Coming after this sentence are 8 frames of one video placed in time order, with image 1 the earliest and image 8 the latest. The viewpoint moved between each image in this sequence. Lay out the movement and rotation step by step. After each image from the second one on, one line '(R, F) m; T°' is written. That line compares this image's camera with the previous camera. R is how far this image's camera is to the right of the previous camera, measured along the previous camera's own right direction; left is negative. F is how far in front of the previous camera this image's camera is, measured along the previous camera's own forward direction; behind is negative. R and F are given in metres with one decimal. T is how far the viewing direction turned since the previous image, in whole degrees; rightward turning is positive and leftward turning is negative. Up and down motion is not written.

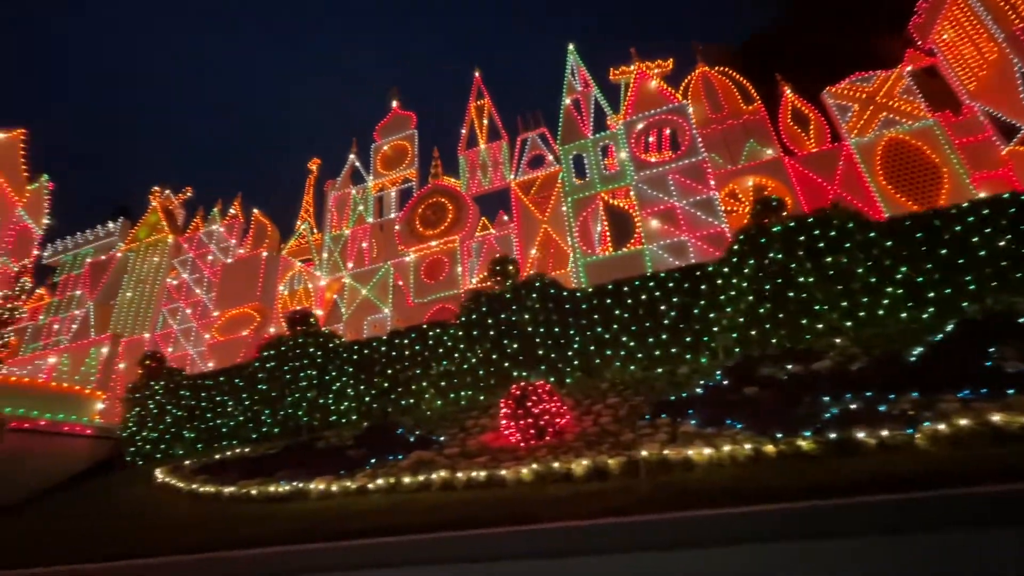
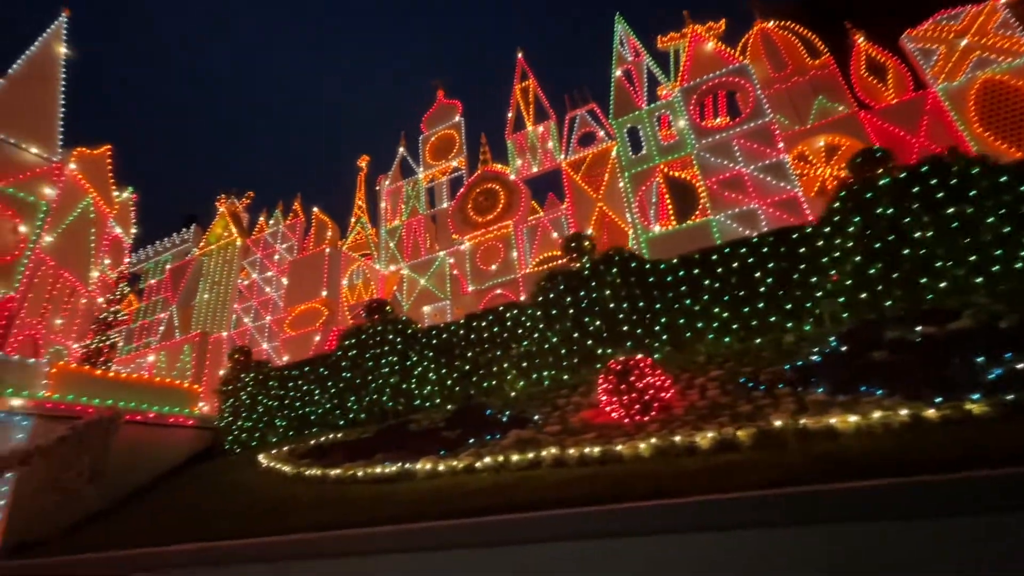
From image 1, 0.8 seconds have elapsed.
(-0.6, +0.1) m; -5°
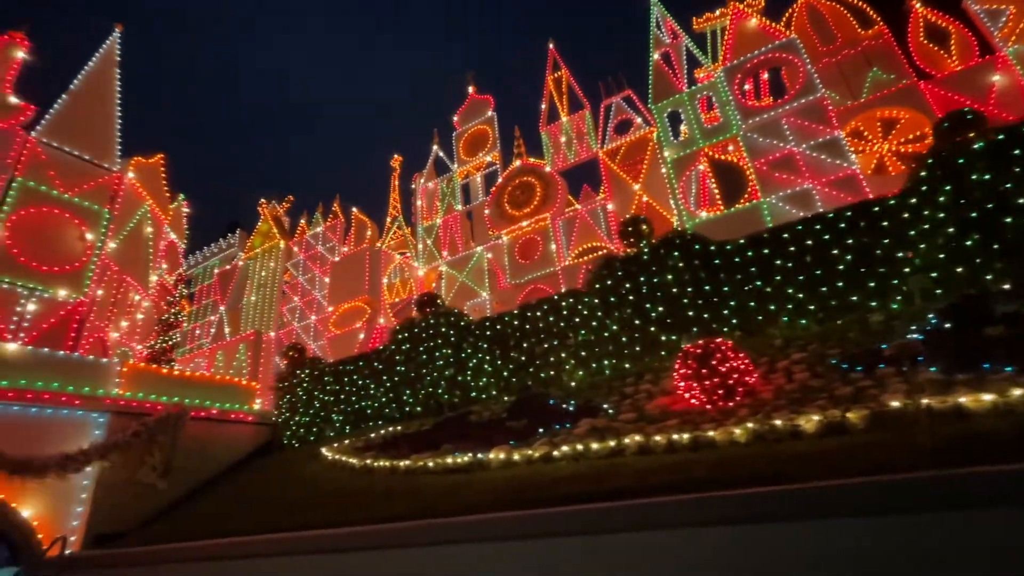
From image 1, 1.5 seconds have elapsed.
(-0.5, +0.2) m; -4°
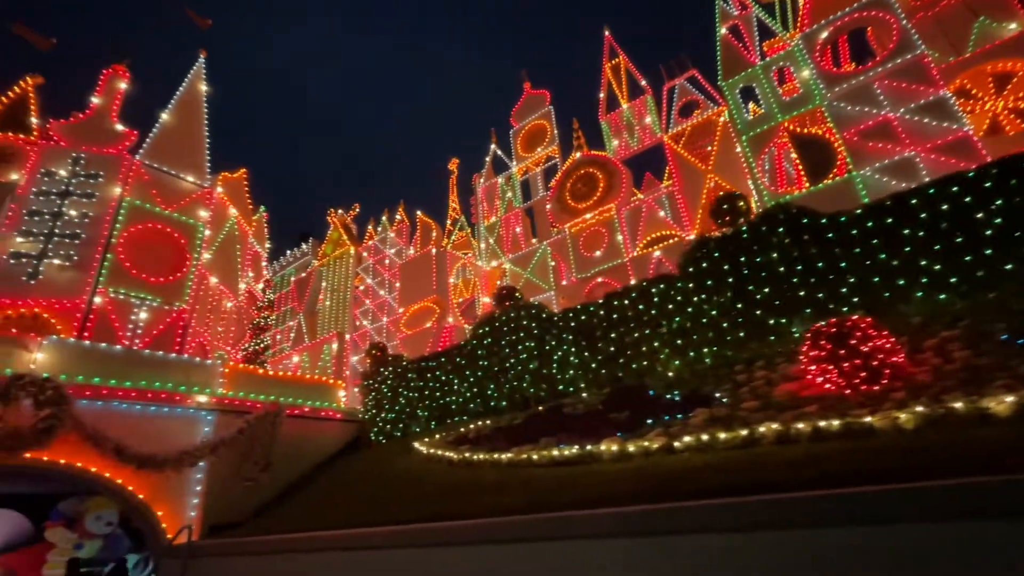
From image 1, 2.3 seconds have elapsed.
(-0.5, +0.2) m; -7°
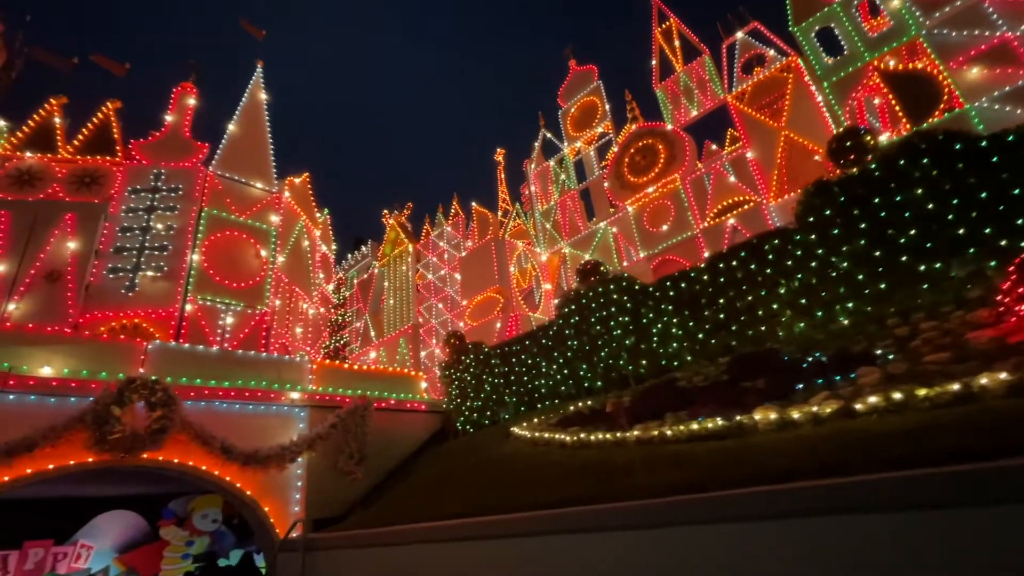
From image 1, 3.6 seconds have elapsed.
(-0.8, +0.5) m; -6°
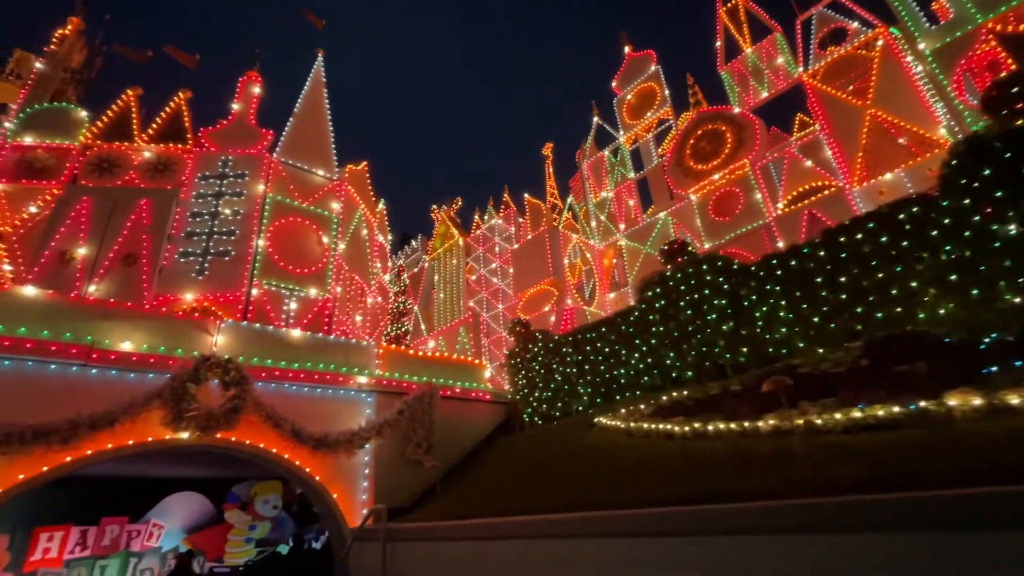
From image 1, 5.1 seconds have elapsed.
(-0.7, +0.6) m; -5°
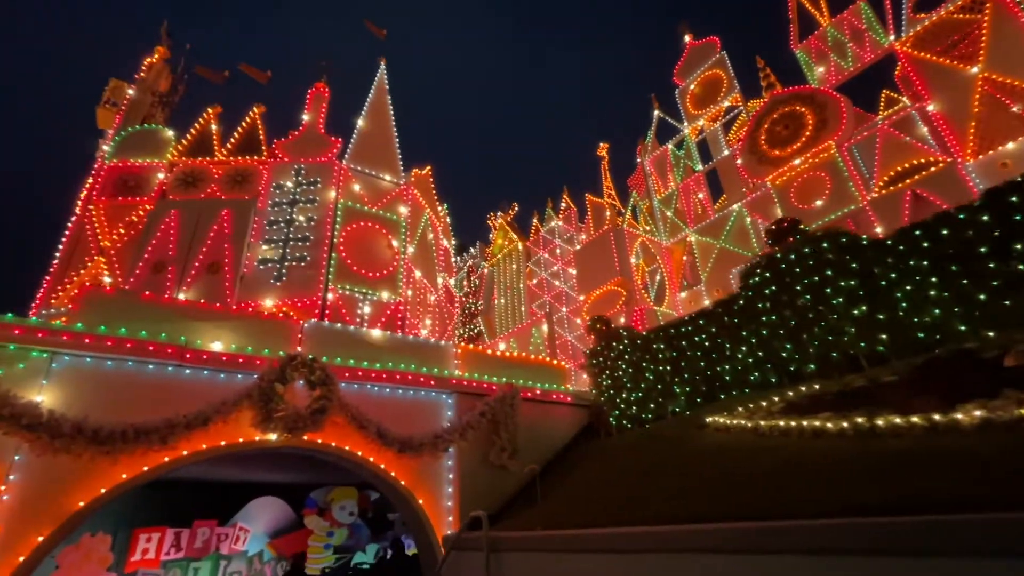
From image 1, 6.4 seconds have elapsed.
(-0.7, +0.6) m; -6°
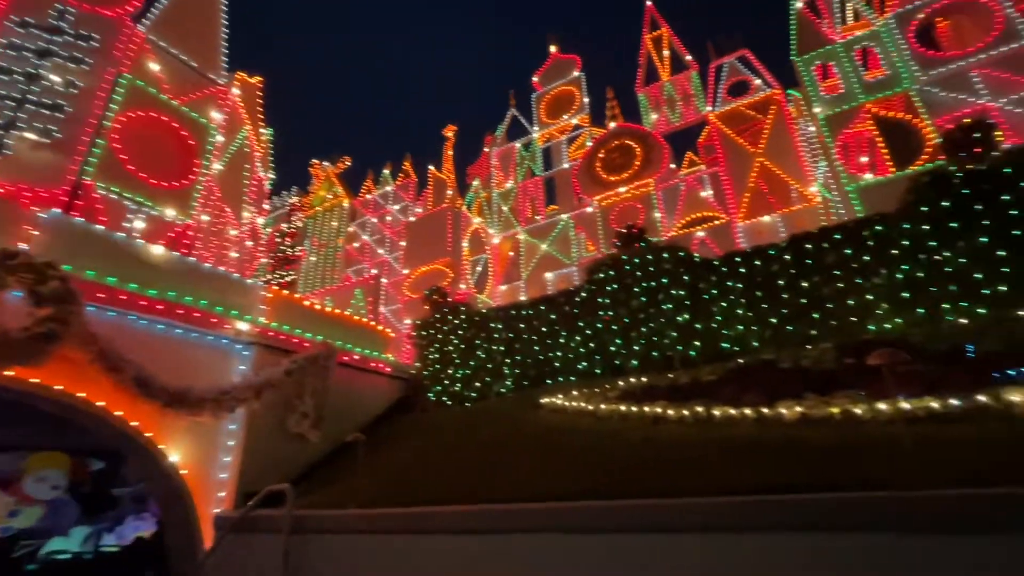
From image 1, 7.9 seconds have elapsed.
(-0.5, +0.8) m; +23°
